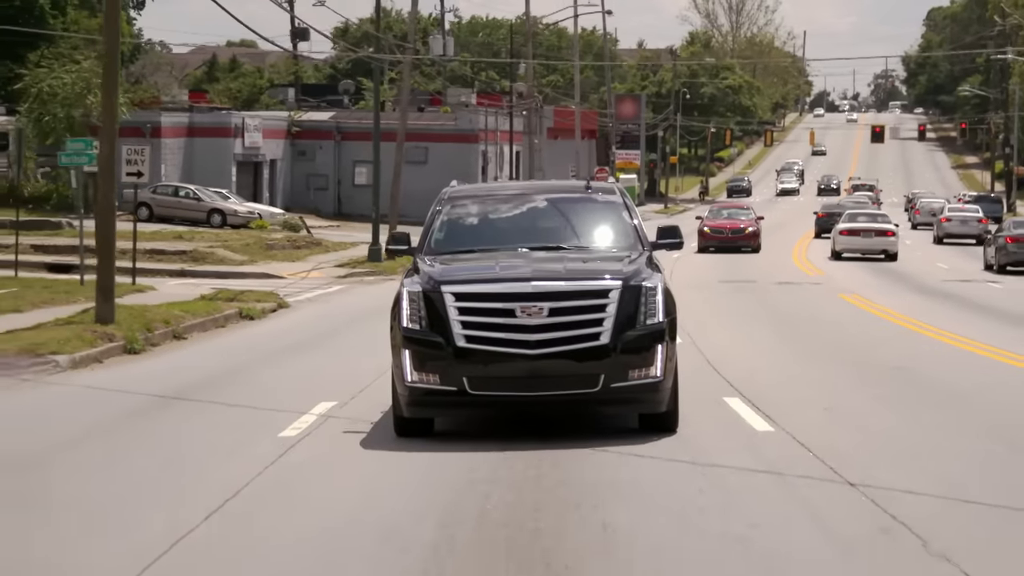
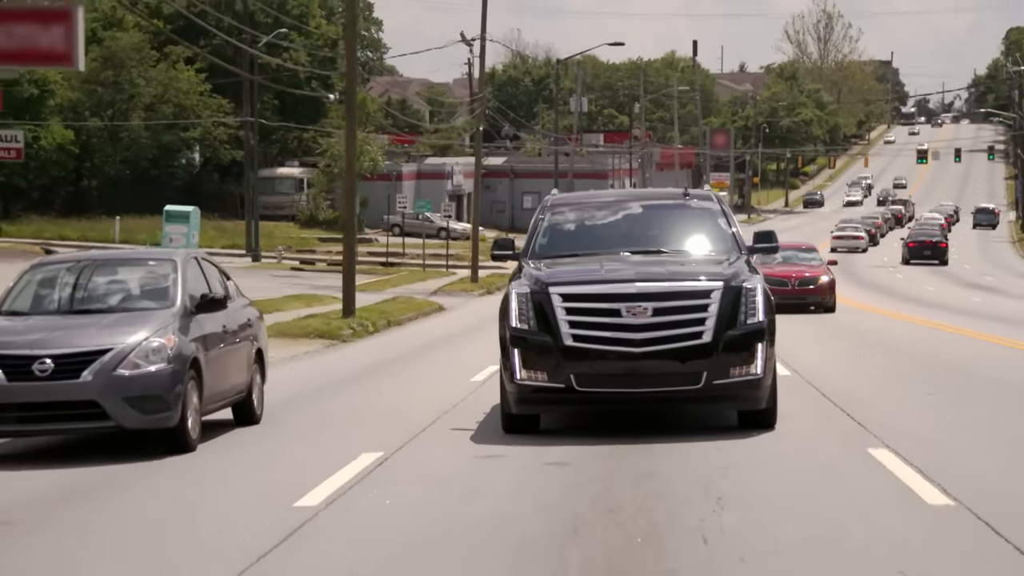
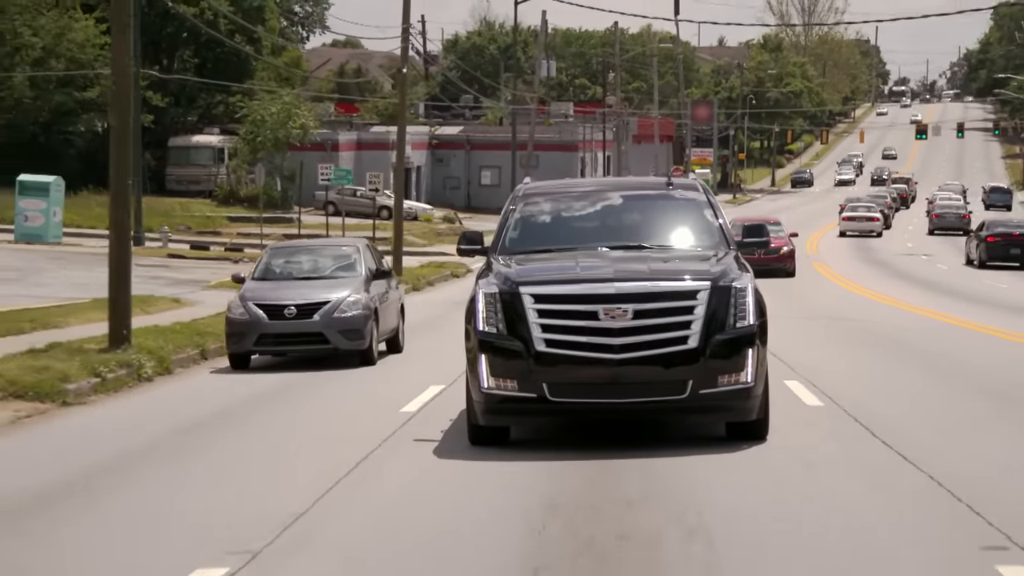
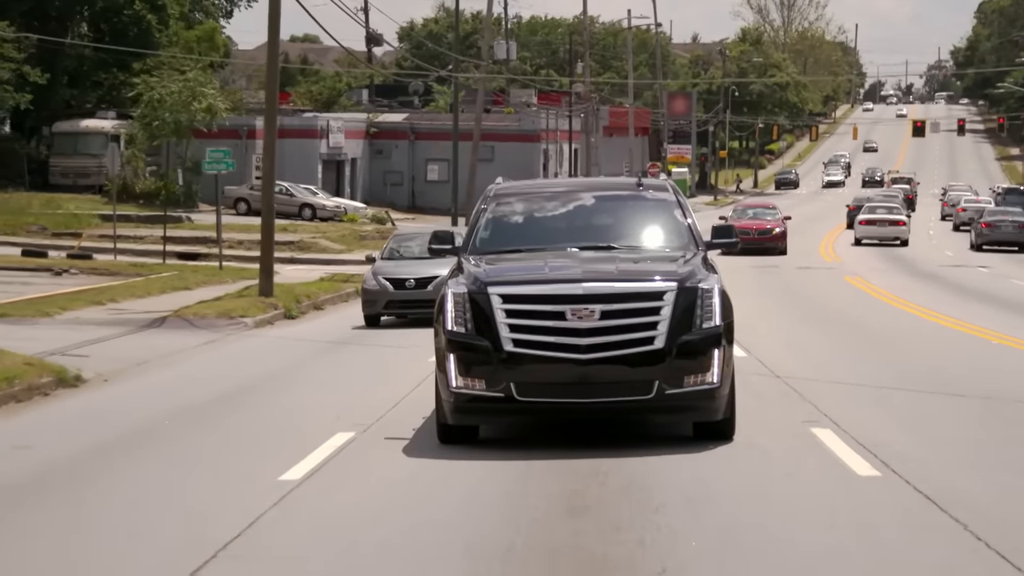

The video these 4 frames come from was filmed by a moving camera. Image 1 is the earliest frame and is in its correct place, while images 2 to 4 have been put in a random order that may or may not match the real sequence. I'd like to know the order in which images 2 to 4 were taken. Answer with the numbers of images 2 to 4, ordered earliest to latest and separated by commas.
4, 3, 2
